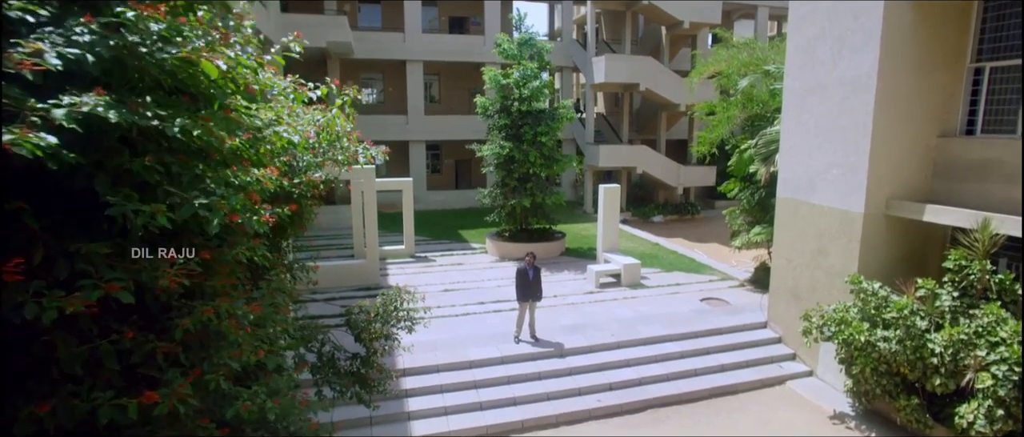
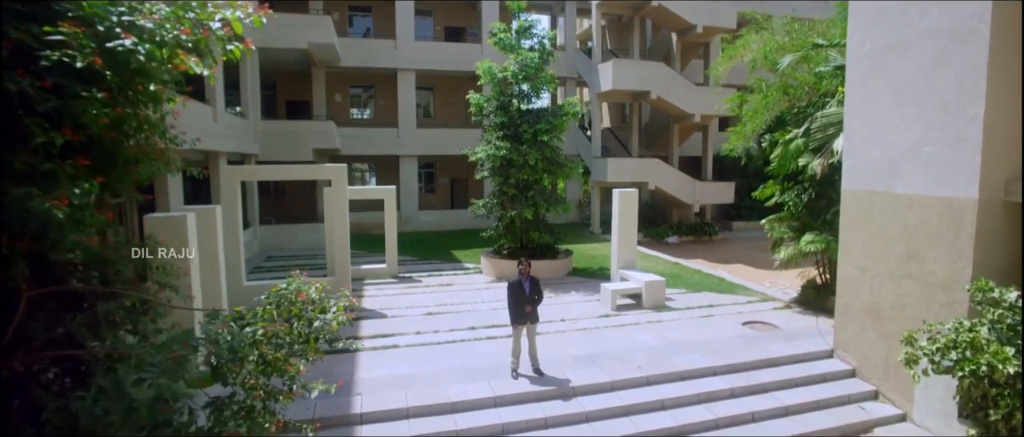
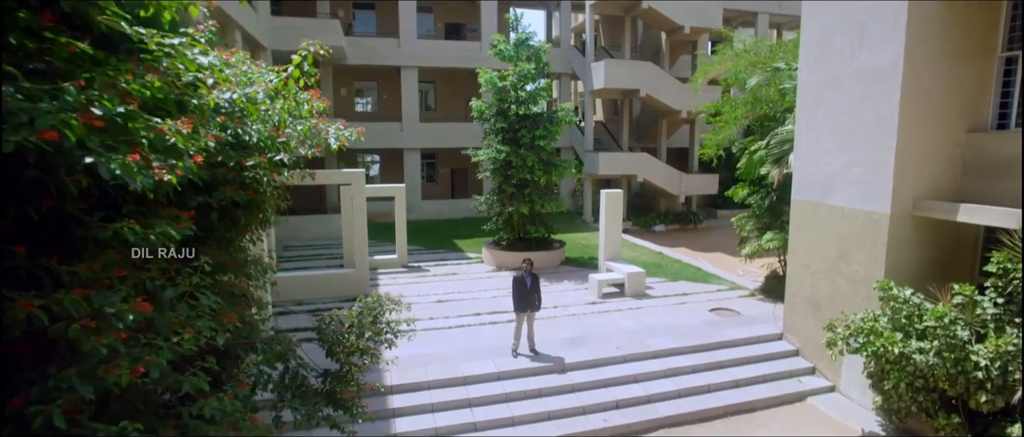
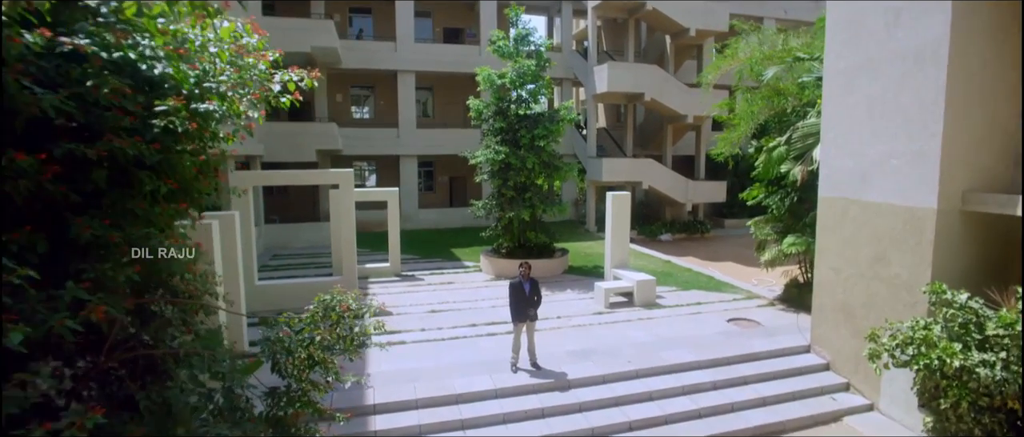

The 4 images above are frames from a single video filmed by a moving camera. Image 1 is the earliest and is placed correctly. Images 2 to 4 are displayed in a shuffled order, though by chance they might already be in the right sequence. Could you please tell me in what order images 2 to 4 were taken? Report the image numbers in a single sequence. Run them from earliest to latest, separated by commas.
3, 4, 2
